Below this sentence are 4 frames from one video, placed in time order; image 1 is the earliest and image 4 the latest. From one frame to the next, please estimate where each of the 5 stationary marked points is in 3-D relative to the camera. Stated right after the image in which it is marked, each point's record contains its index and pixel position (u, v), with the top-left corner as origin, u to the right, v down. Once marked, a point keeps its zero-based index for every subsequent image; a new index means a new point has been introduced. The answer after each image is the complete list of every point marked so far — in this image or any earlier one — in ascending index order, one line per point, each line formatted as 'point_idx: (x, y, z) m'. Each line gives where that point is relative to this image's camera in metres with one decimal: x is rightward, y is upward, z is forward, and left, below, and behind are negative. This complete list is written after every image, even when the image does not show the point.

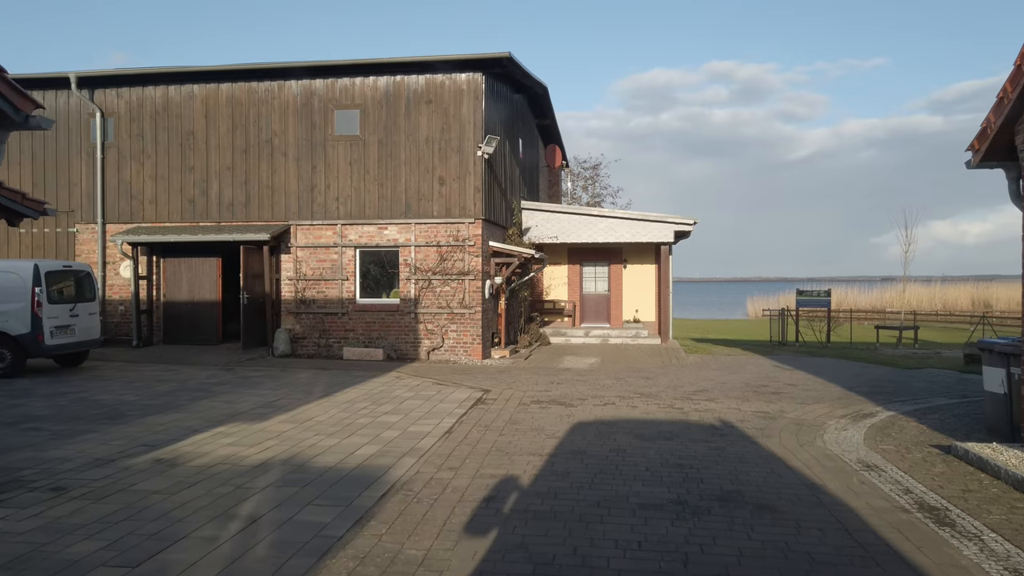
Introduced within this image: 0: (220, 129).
0: (-5.5, +3.0, +14.6) m
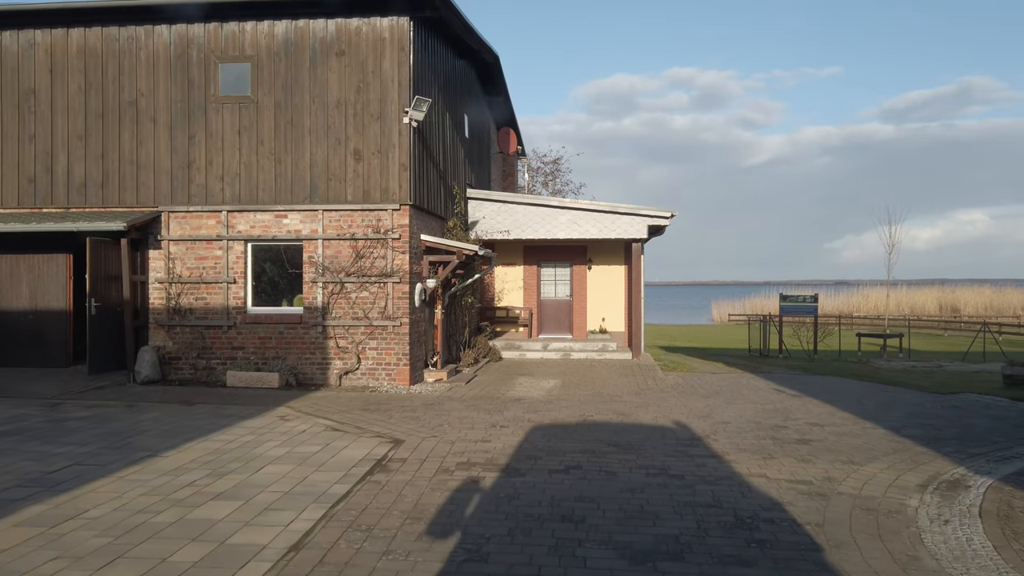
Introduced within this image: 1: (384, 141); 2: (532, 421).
0: (-6.4, +2.9, +11.3) m
1: (-1.8, +2.0, +10.9) m
2: (+0.2, -1.4, +8.3) m
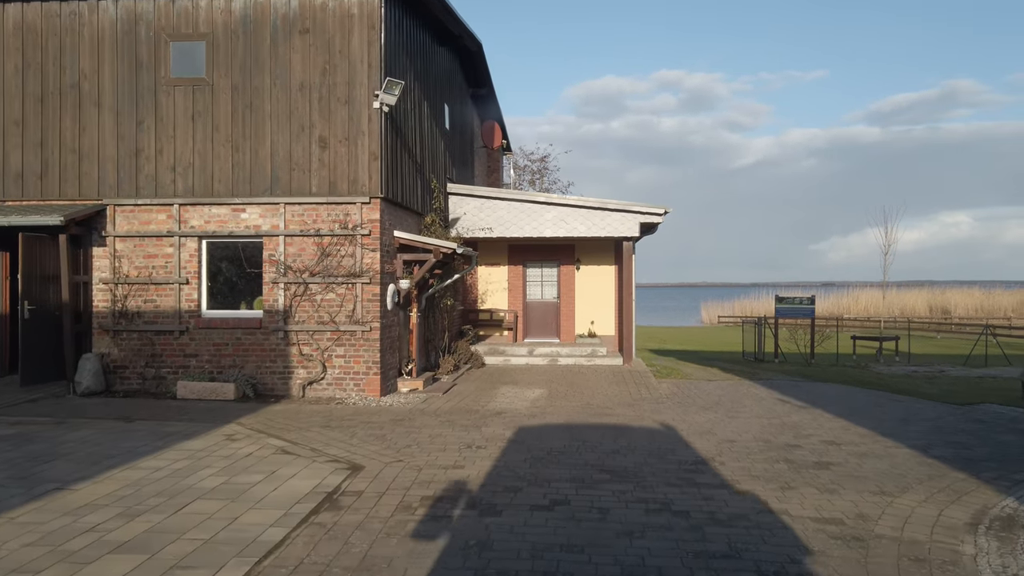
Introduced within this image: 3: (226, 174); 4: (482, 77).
0: (-6.6, +2.9, +10.2) m
1: (-2.0, +2.0, +10.0) m
2: (0.0, -1.4, +7.4) m
3: (-3.7, +1.5, +10.0) m
4: (-0.7, +4.6, +17.1) m
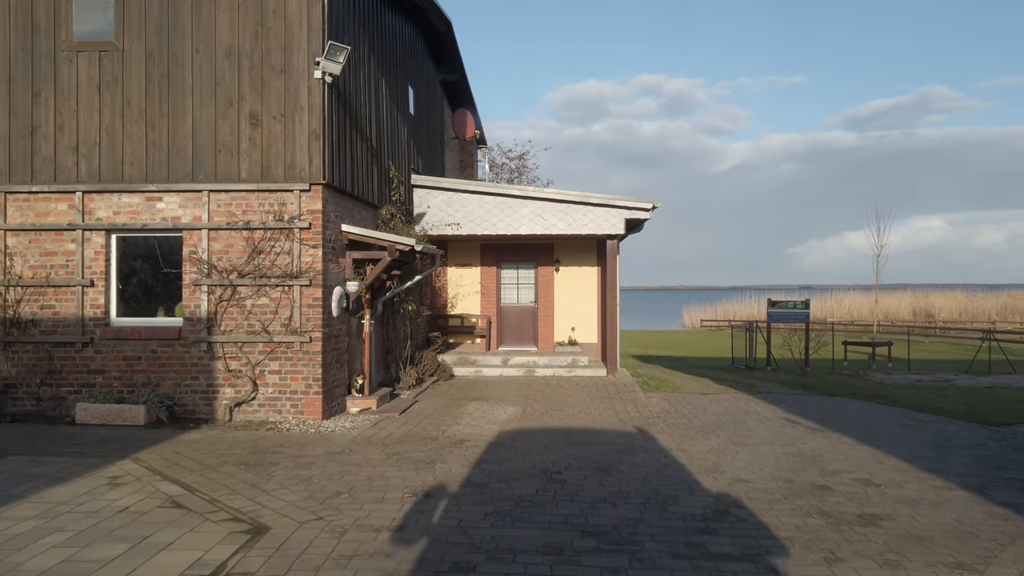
0: (-7.0, +2.8, +8.6) m
1: (-2.4, +2.0, +8.4) m
2: (-0.3, -1.5, +5.9) m
3: (-4.0, +1.4, +8.5) m
4: (-1.2, +4.5, +15.6) m
